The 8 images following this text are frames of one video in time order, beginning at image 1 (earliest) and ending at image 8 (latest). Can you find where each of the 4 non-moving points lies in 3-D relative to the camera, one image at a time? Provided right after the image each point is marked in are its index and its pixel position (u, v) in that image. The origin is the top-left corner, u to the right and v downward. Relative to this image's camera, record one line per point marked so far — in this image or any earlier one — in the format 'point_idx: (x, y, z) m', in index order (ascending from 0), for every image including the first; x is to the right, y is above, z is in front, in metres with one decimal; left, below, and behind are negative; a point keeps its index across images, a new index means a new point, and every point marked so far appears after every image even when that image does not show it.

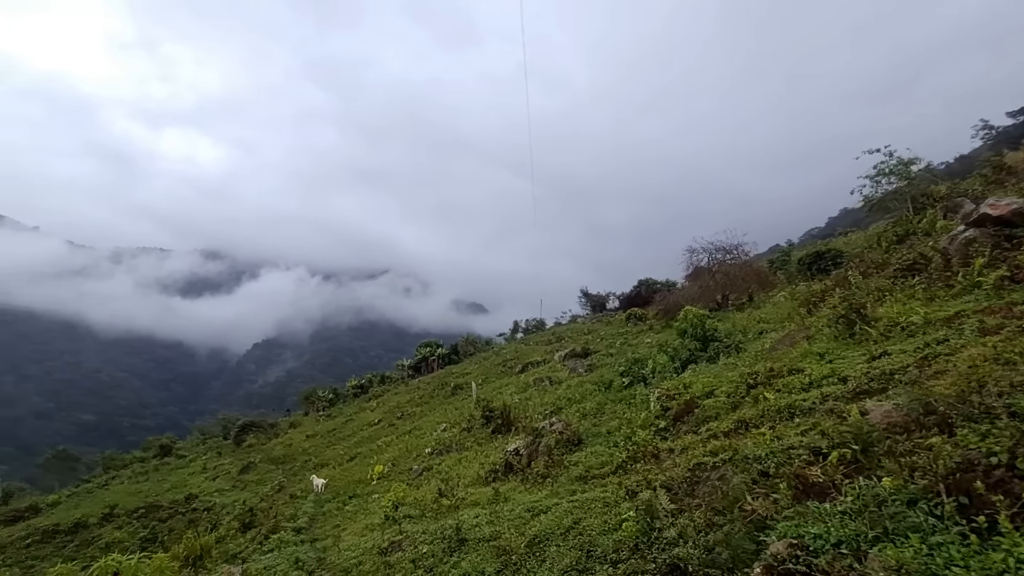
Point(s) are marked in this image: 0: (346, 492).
0: (-4.5, -5.6, +15.5) m
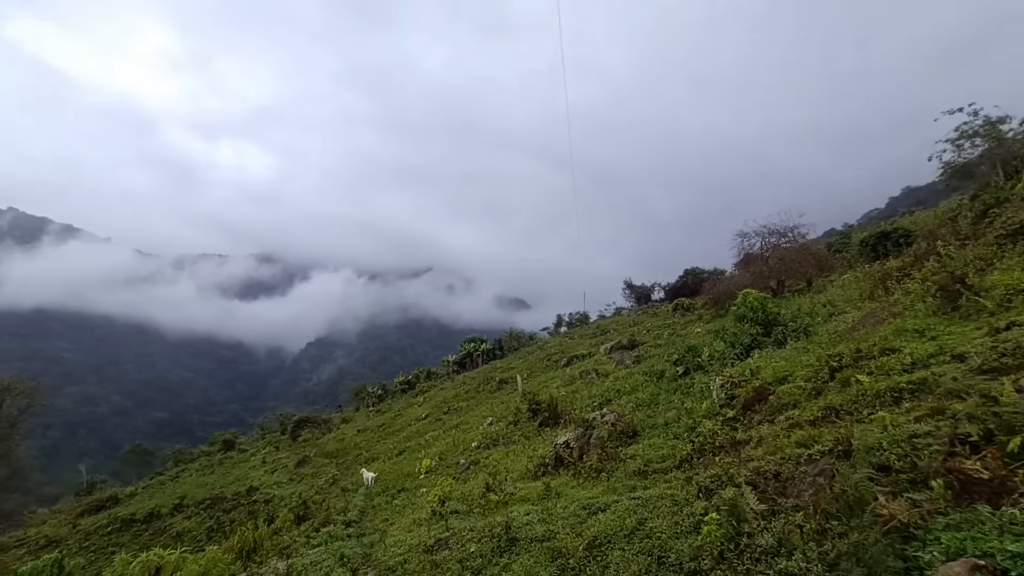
0: (-3.2, -5.4, +15.4) m
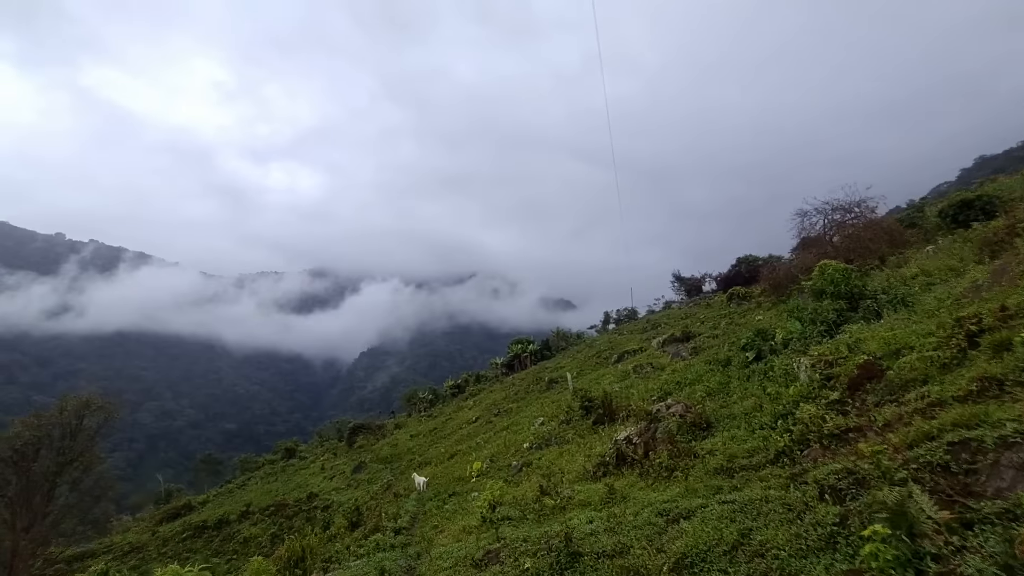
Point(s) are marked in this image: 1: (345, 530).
0: (-1.8, -5.3, +14.8) m
1: (-4.9, -7.0, +16.1) m
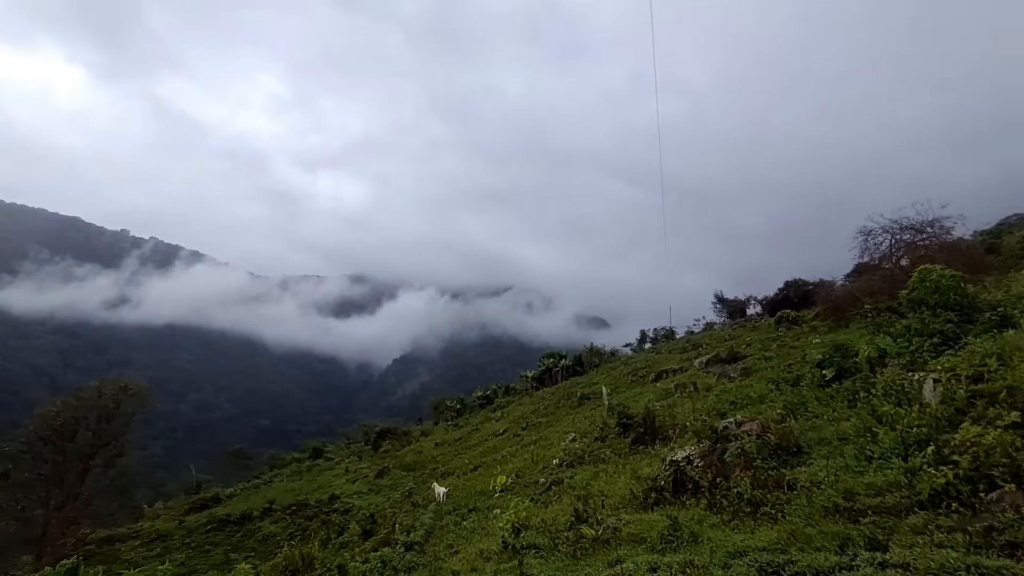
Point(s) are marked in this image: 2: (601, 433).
0: (-1.1, -5.2, +13.7) m
1: (-4.2, -6.8, +15.1) m
2: (+2.4, -3.9, +15.1) m
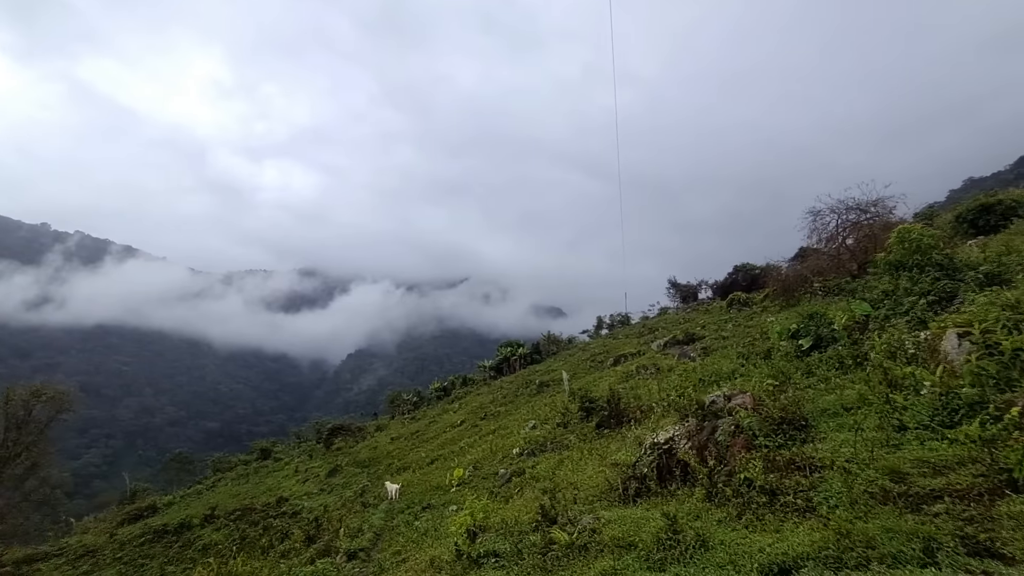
0: (-2.1, -4.8, +12.7) m
1: (-5.3, -6.4, +13.9) m
2: (+1.3, -3.4, +14.4) m
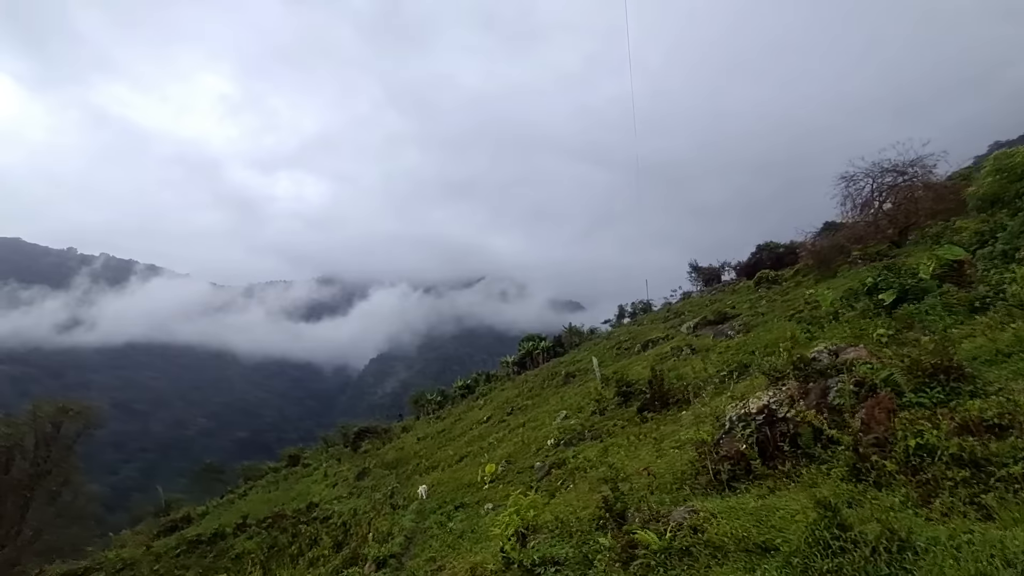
0: (-1.3, -4.5, +11.9) m
1: (-4.3, -6.2, +13.1) m
2: (+2.1, -2.8, +13.5) m
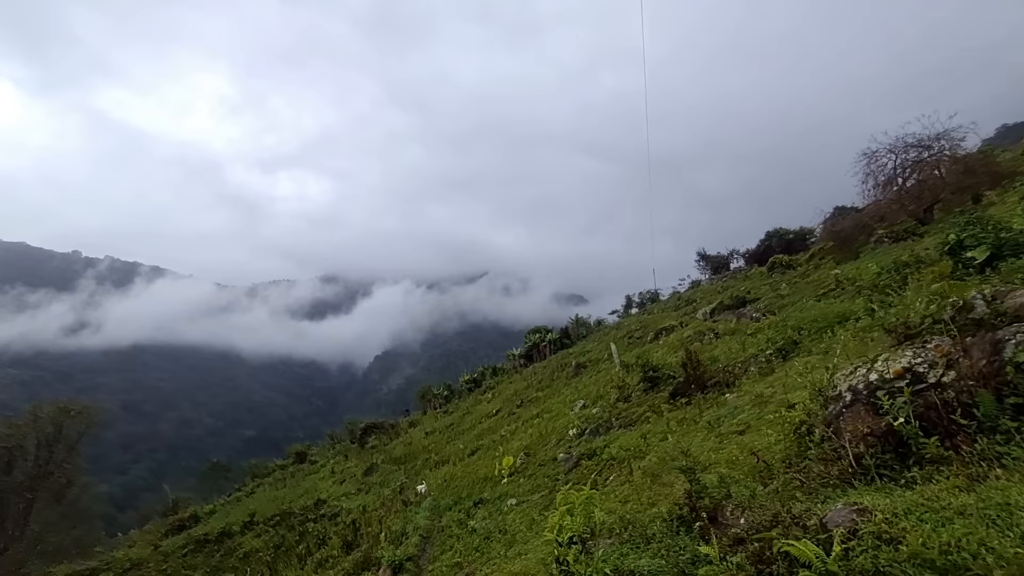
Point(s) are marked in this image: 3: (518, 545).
0: (-0.8, -4.1, +11.0) m
1: (-3.9, -5.9, +12.4) m
2: (+2.5, -2.3, +12.6) m
3: (-0.1, -3.2, +7.2) m
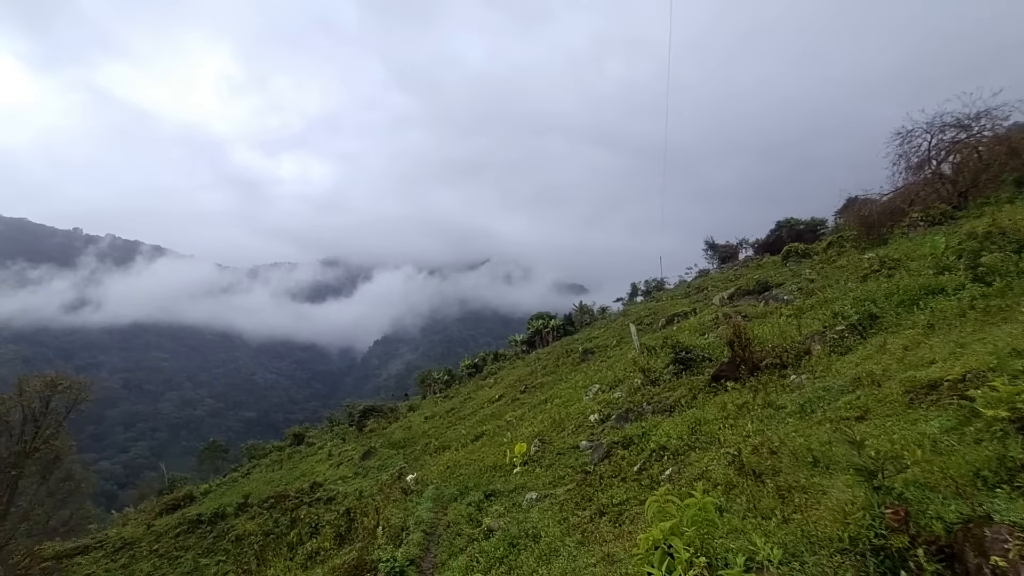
0: (-0.6, -3.5, +9.8) m
1: (-3.7, -5.1, +11.2) m
2: (+2.7, -1.8, +11.4) m
3: (+0.2, -2.7, +6.0) m
